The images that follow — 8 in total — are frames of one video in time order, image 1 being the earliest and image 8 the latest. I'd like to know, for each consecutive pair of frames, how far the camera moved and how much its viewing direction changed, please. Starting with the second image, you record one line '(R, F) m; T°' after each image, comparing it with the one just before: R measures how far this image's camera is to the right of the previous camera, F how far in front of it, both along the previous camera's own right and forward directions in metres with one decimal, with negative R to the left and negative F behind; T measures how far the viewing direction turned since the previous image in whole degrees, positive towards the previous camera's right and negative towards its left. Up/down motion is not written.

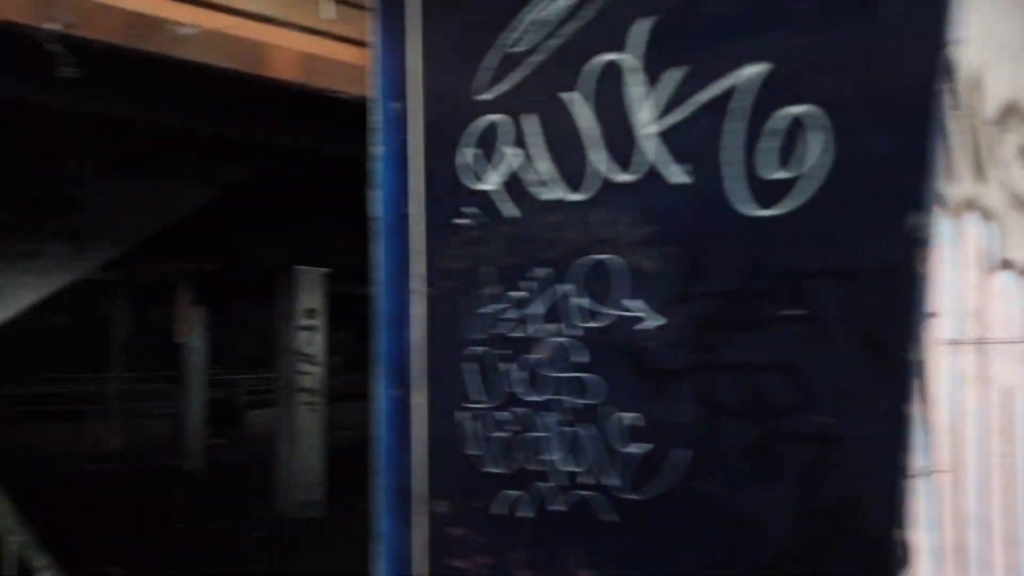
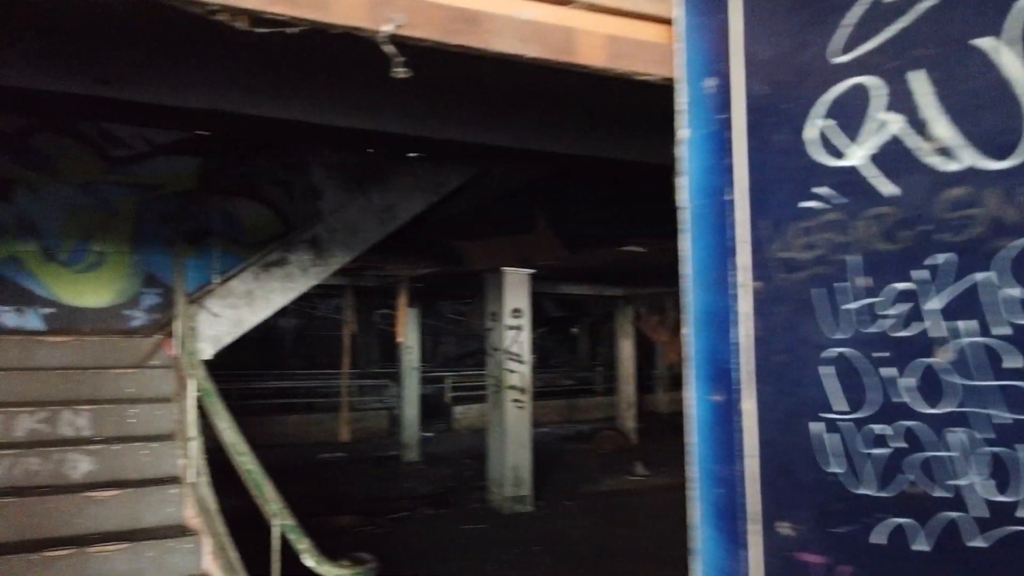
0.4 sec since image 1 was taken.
(-0.2, +0.1) m; -14°
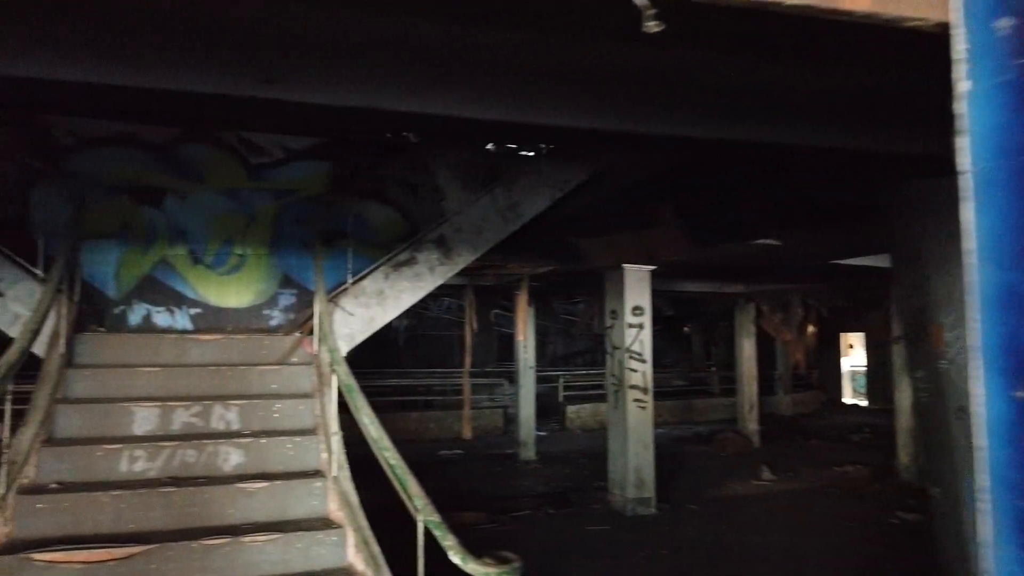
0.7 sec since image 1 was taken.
(-0.2, +0.1) m; -8°
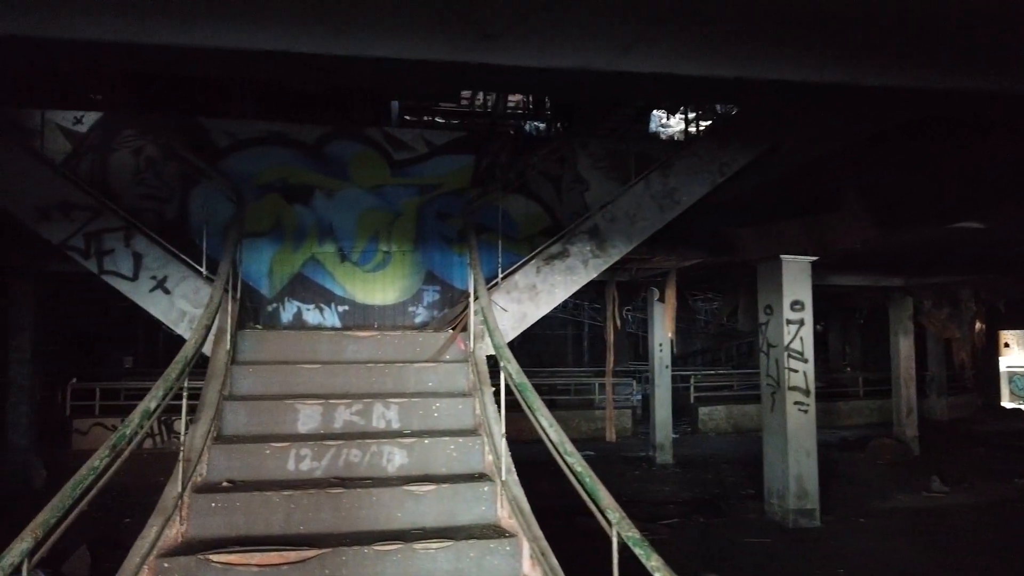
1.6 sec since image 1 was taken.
(-0.4, +0.4) m; -8°
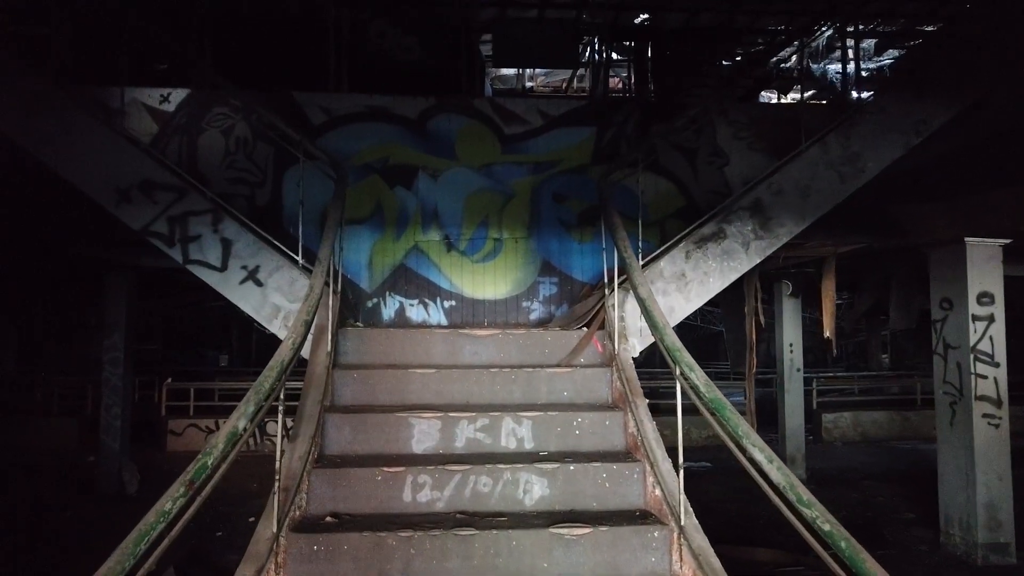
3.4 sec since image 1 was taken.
(-0.4, +1.0) m; -6°
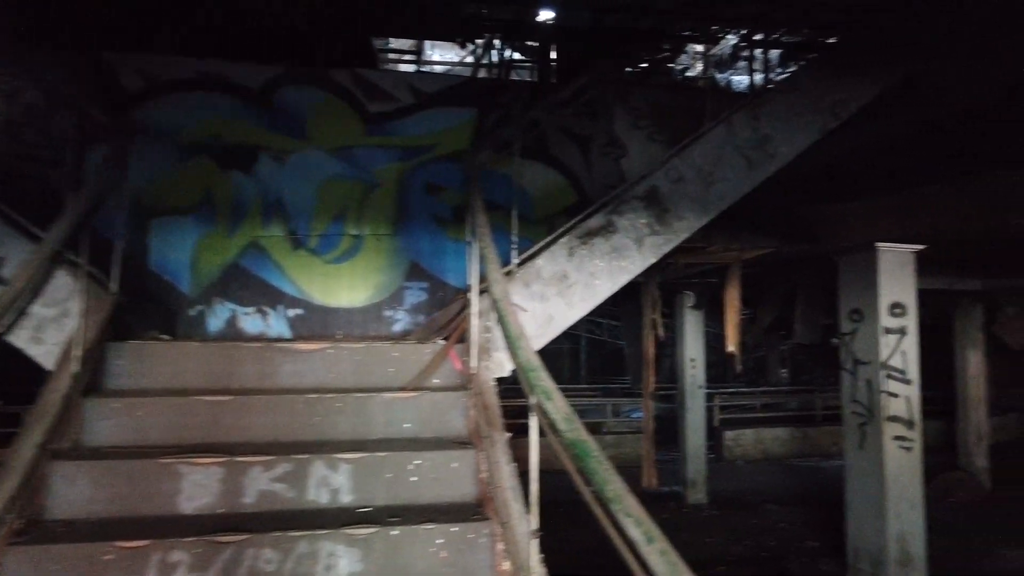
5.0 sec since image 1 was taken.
(+0.4, +1.0) m; +7°
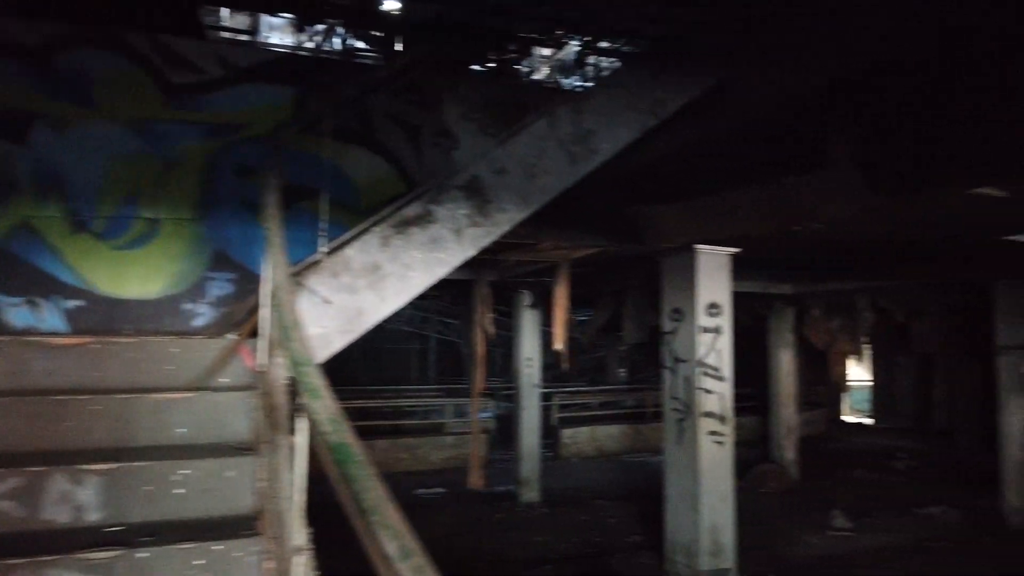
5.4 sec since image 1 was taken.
(+0.2, +0.2) m; +11°
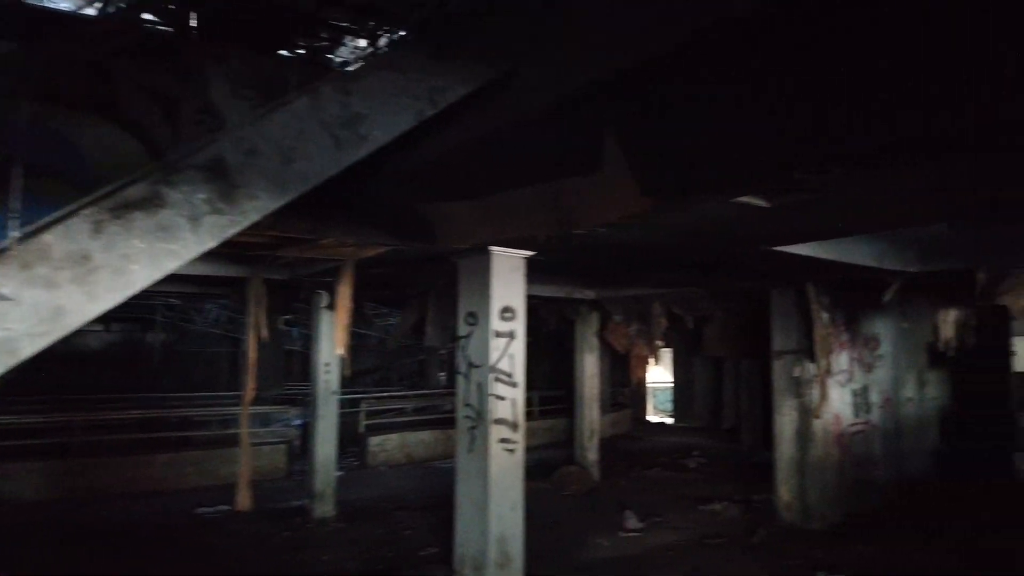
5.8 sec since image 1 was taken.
(+0.4, +0.4) m; +13°
